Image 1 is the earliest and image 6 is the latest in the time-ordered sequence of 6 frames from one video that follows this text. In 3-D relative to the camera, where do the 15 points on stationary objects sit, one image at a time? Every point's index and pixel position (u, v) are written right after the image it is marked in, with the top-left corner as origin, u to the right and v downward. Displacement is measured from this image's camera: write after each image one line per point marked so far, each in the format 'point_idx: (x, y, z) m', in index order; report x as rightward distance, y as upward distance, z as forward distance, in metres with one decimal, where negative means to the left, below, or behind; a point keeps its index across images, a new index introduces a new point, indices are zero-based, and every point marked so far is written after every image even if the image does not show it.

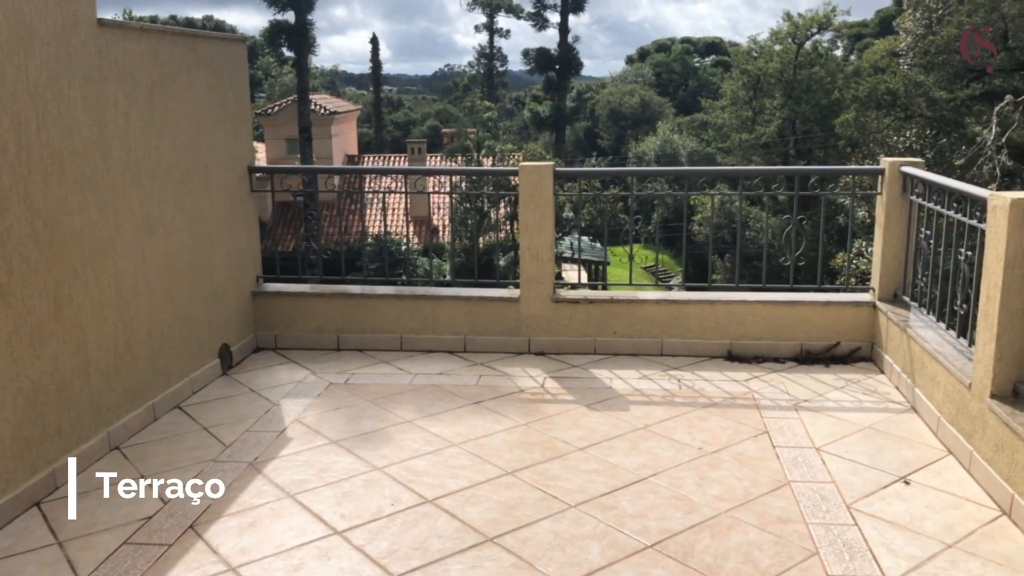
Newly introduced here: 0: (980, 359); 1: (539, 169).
0: (+1.3, -0.2, +2.5) m
1: (+0.1, +0.5, +3.6) m
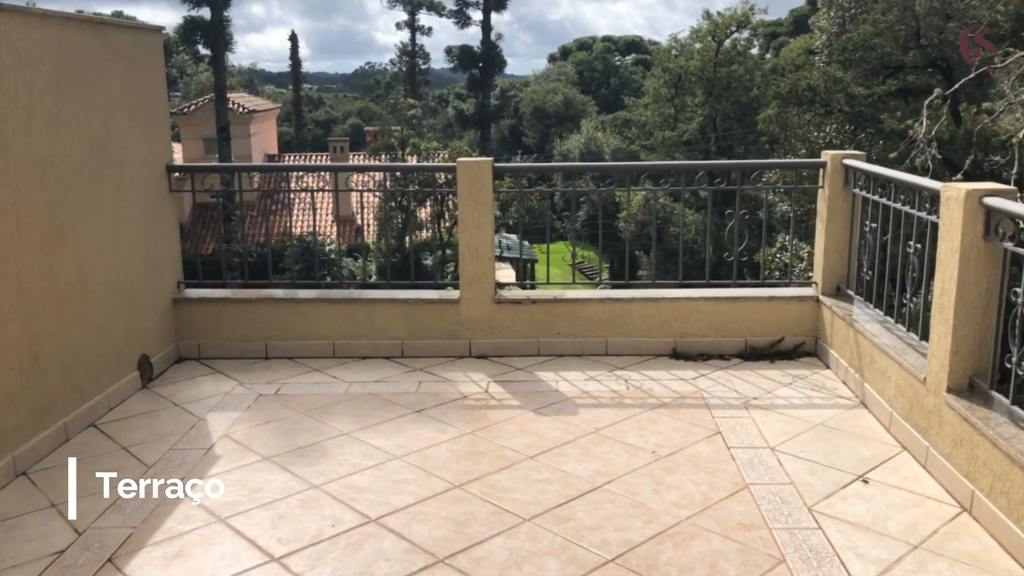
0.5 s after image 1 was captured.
0: (+1.1, -0.2, +2.4) m
1: (-0.1, +0.5, +3.4) m
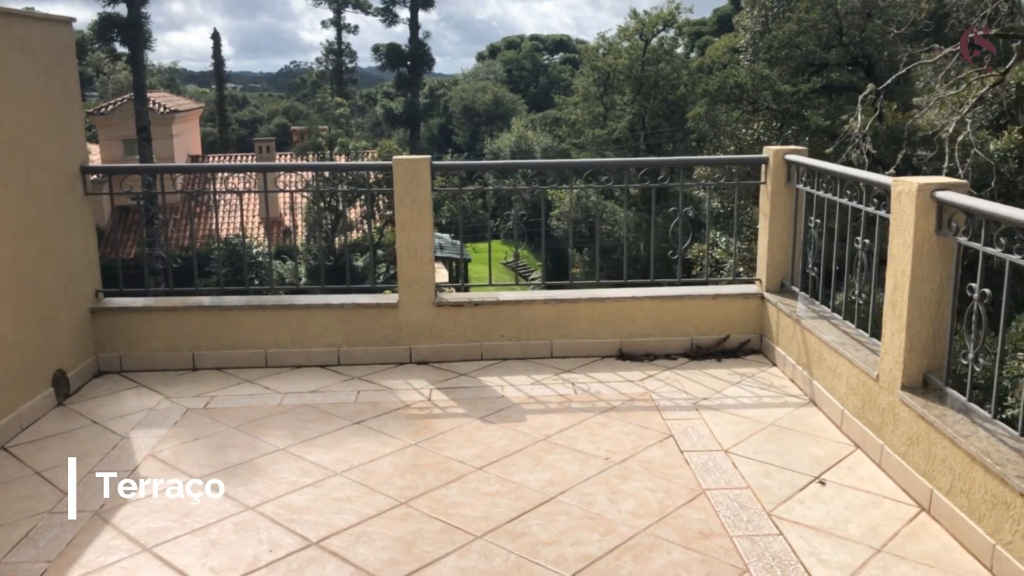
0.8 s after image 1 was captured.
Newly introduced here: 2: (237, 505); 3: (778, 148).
0: (+1.0, -0.2, +2.4) m
1: (-0.4, +0.5, +3.3) m
2: (-0.7, -0.5, +2.3) m
3: (+1.0, +0.5, +3.4) m
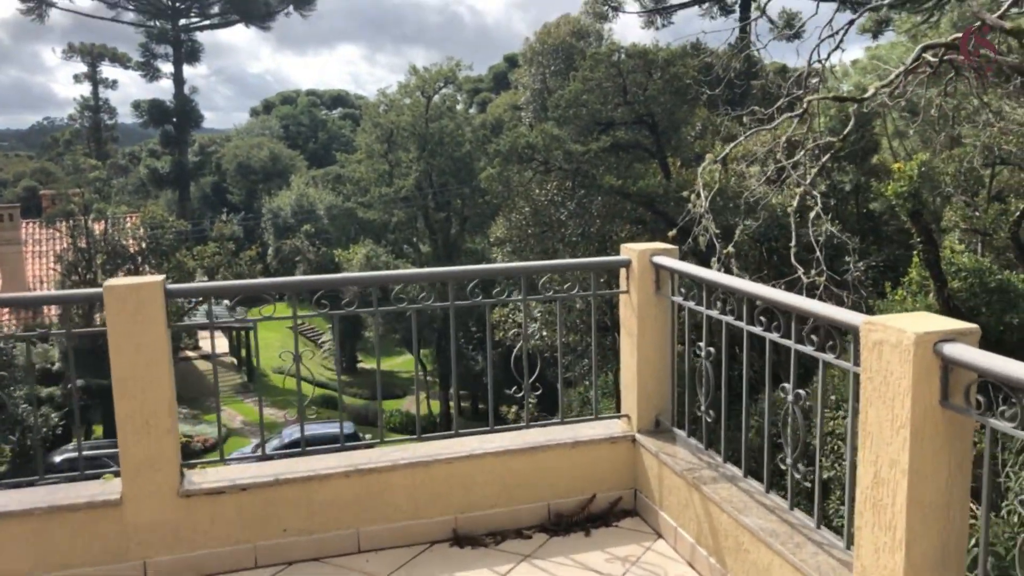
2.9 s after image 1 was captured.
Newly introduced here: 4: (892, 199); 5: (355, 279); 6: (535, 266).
0: (+0.6, -0.5, +1.6) m
1: (-0.9, 0.0, +2.2) m
2: (-1.0, -1.0, +1.1) m
3: (+0.4, +0.1, +2.6) m
4: (+3.0, +0.7, +7.1) m
5: (-0.5, 0.0, +2.9) m
6: (+0.1, +0.1, +3.0) m
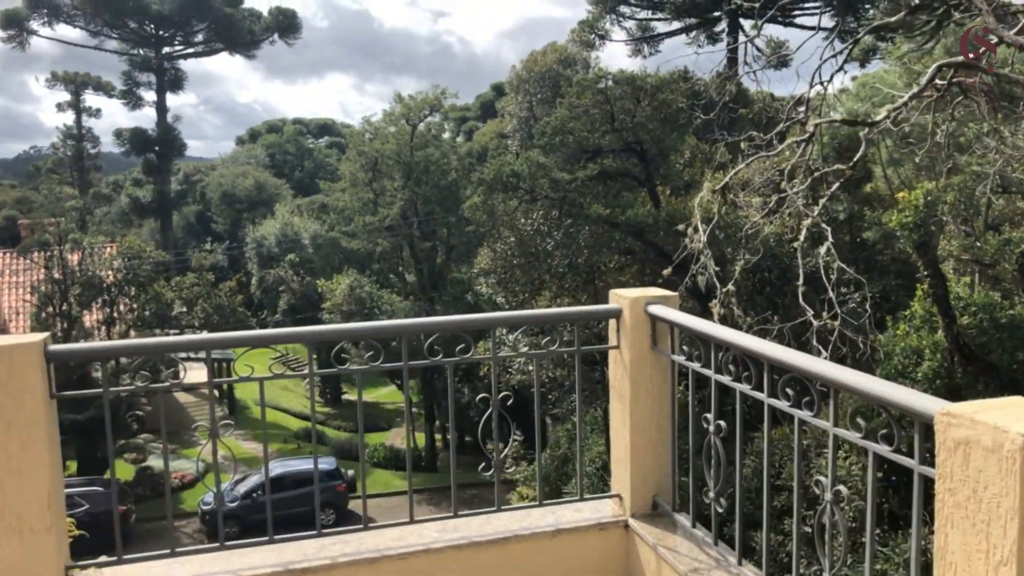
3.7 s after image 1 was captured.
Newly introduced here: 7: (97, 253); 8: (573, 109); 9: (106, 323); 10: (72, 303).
0: (+0.6, -0.6, +1.2) m
1: (-1.0, -0.1, +1.8) m
2: (-1.0, -1.0, +0.6) m
3: (+0.3, 0.0, +2.2) m
4: (+2.8, +0.4, +6.7) m
5: (-0.6, -0.1, +2.4) m
6: (0.0, -0.1, +2.5) m
7: (-8.8, +0.7, +19.0) m
8: (+0.8, +2.5, +12.7) m
9: (-8.4, -0.7, +18.7) m
10: (-8.8, -0.3, +18.0) m
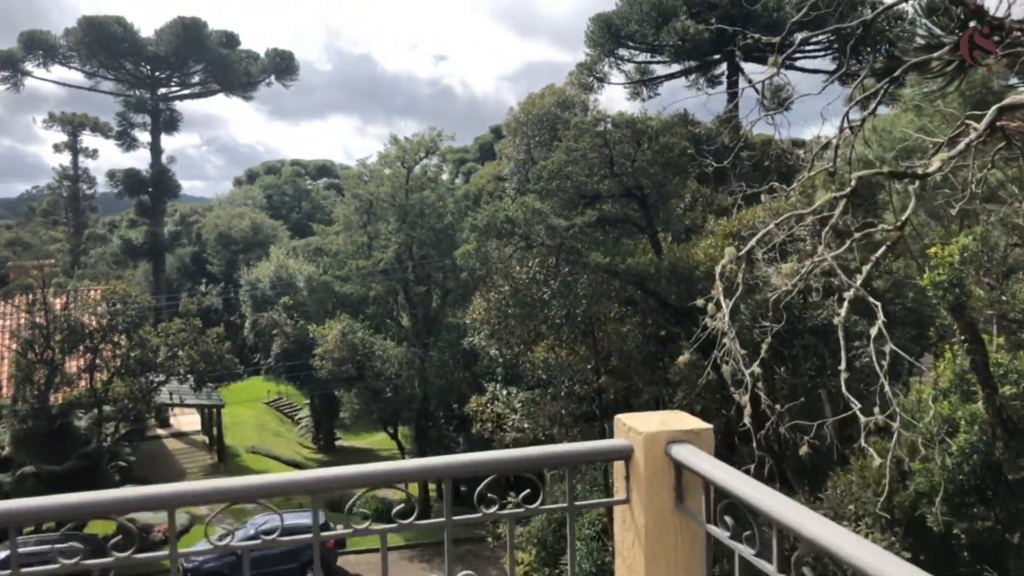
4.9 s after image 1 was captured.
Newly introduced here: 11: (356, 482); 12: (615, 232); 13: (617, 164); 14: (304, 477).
0: (+0.5, -0.8, +0.5) m
1: (-1.1, -0.3, +1.1) m
2: (-1.1, -1.2, -0.1) m
3: (+0.2, -0.2, +1.5) m
4: (+2.8, 0.0, +6.1) m
5: (-0.7, -0.3, +1.8) m
6: (-0.1, -0.3, +1.9) m
7: (-8.9, -0.2, +18.4) m
8: (+0.8, +1.8, +12.1) m
9: (-8.5, -1.7, +18.1) m
10: (-8.9, -1.2, +17.3) m
11: (-0.3, -0.3, +1.8) m
12: (+1.4, +0.8, +12.2) m
13: (+1.4, +1.7, +12.1) m
14: (-0.5, -0.3, +1.9) m
